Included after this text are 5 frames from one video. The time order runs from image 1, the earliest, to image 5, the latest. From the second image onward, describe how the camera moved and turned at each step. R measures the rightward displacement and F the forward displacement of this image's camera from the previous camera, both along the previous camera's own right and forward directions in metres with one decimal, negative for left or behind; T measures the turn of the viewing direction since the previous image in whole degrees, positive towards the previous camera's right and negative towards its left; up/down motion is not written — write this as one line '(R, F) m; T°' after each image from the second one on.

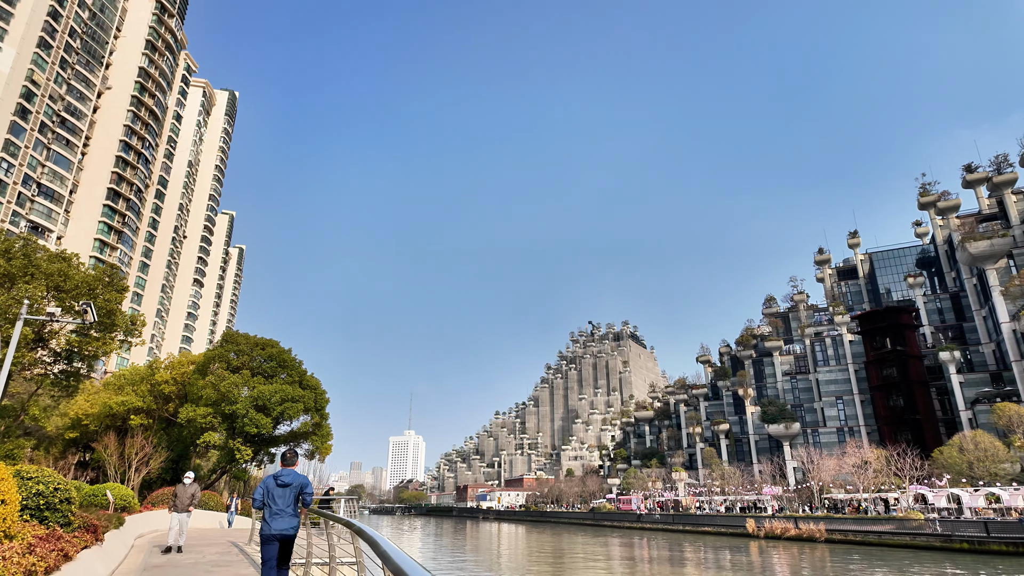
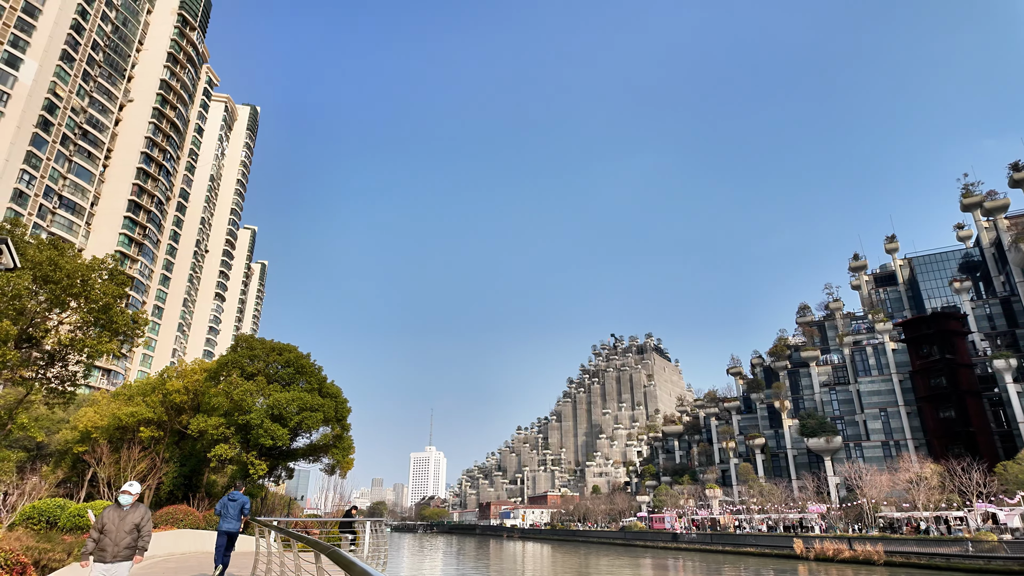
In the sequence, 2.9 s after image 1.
(-0.6, +1.7) m; -2°
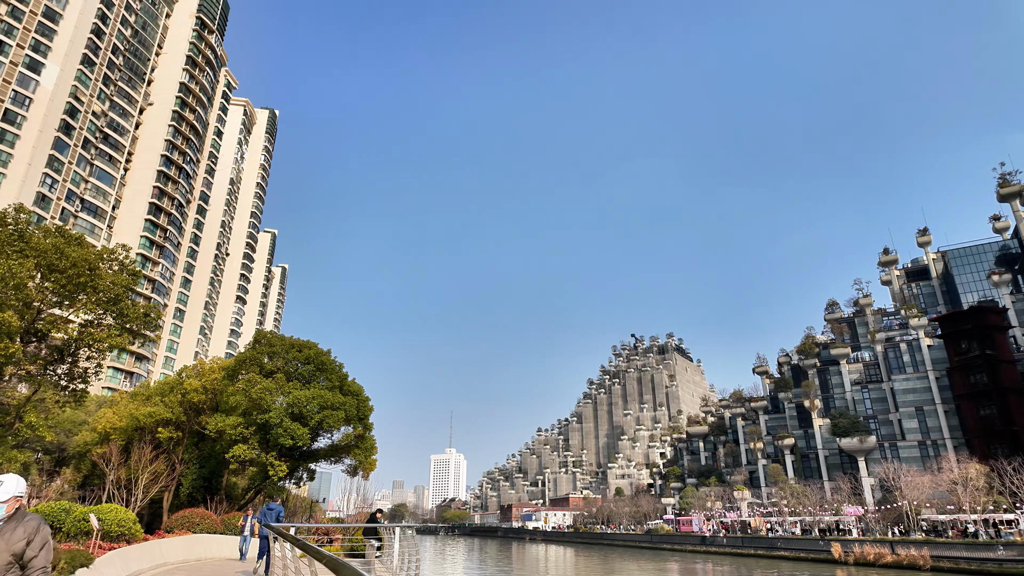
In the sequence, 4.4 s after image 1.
(-0.3, +0.9) m; -2°
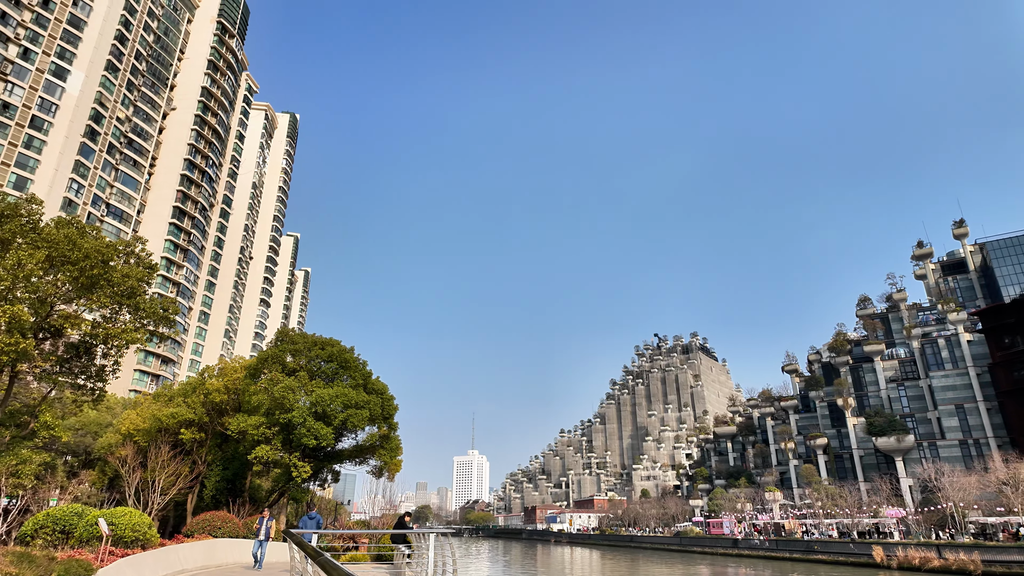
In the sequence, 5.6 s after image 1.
(-0.2, +0.7) m; -2°
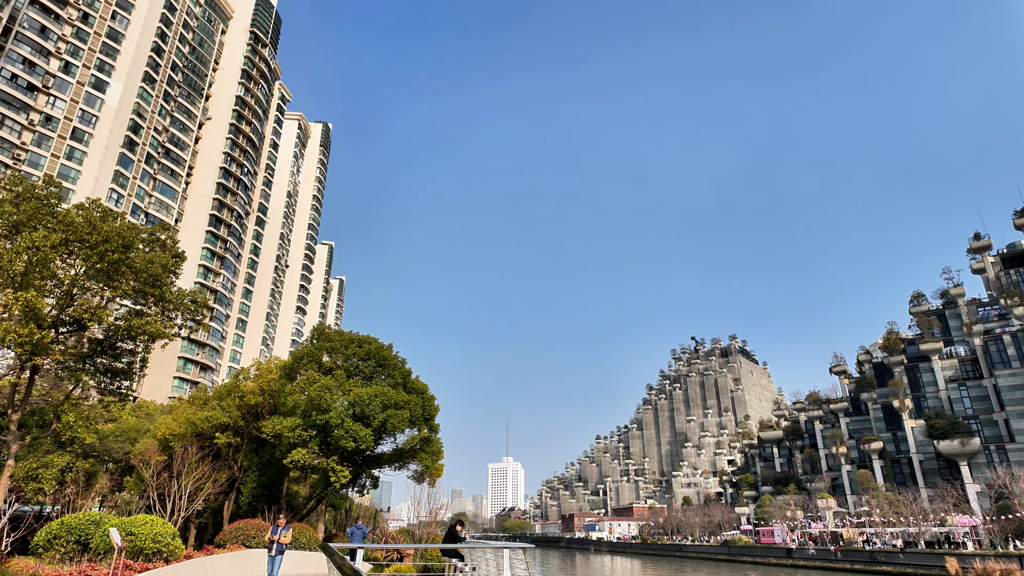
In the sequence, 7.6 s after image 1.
(-0.4, +1.1) m; -3°
